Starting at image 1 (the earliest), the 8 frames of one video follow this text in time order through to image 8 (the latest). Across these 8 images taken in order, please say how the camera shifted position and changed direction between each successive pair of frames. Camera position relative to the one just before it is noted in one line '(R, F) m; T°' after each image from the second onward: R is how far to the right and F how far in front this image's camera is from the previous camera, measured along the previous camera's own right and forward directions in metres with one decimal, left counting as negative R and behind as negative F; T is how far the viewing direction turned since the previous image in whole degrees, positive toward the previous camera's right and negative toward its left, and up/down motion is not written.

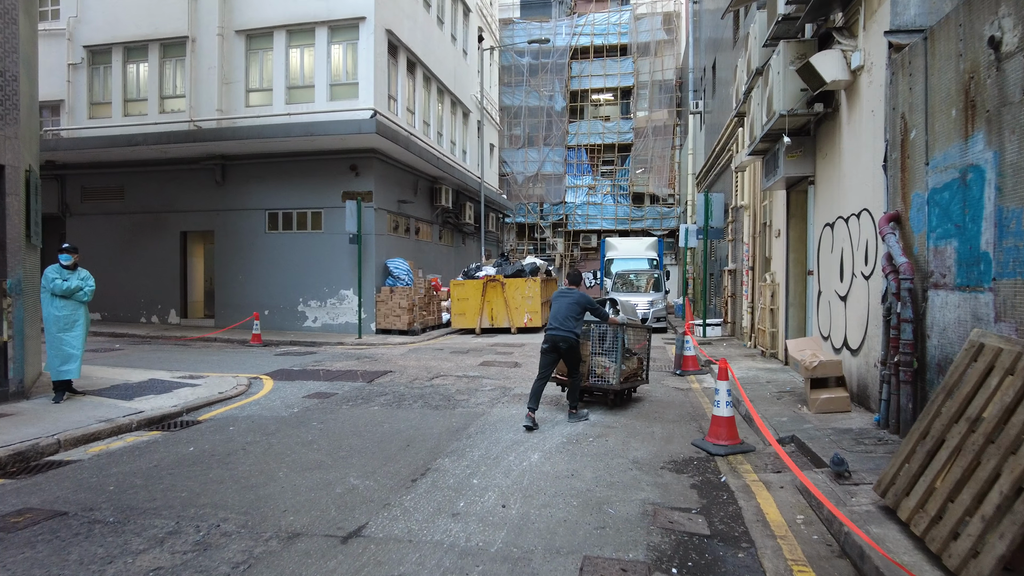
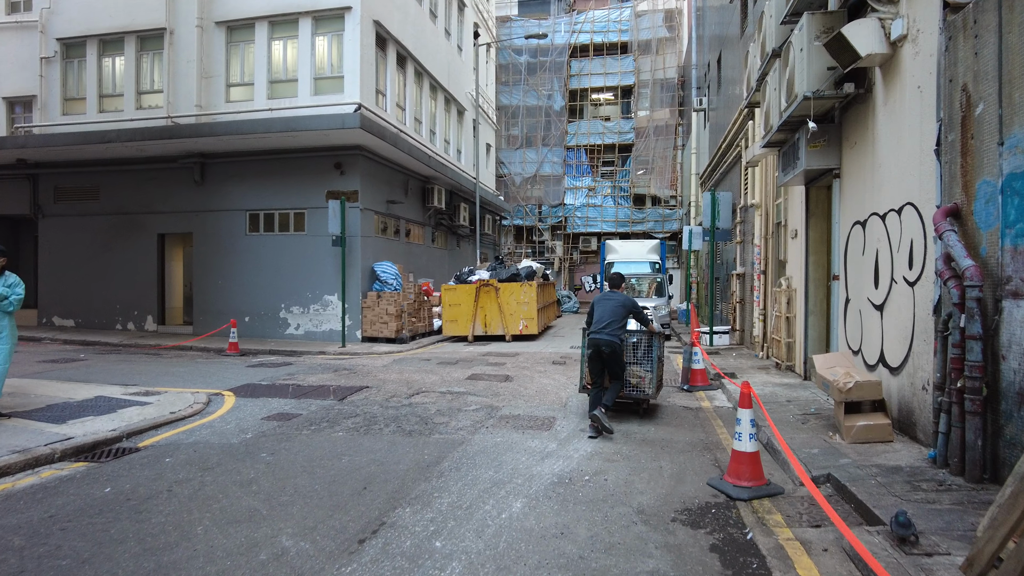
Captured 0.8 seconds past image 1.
(+0.2, +0.9) m; 0°
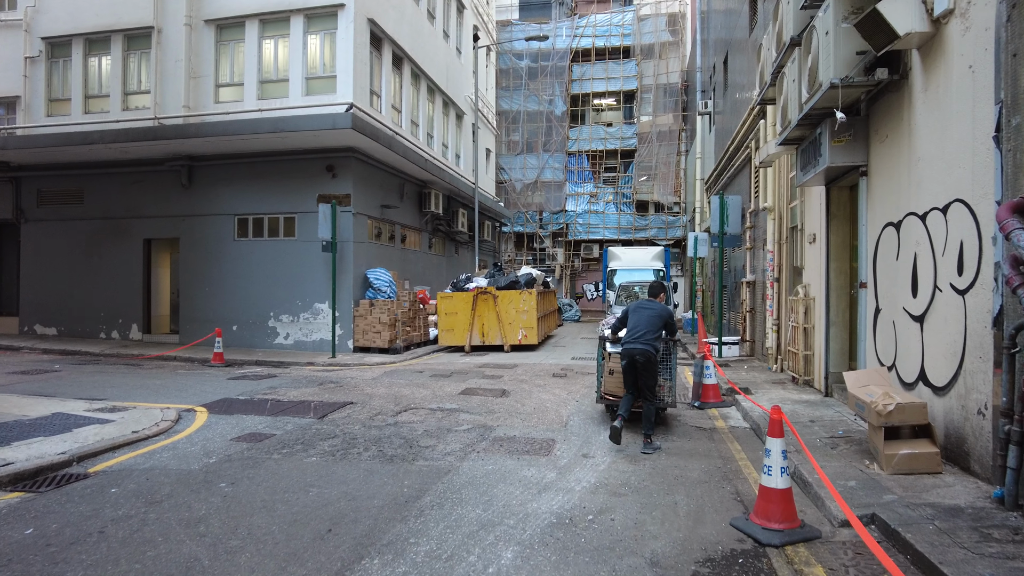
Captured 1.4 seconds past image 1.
(+0.1, +0.6) m; 0°
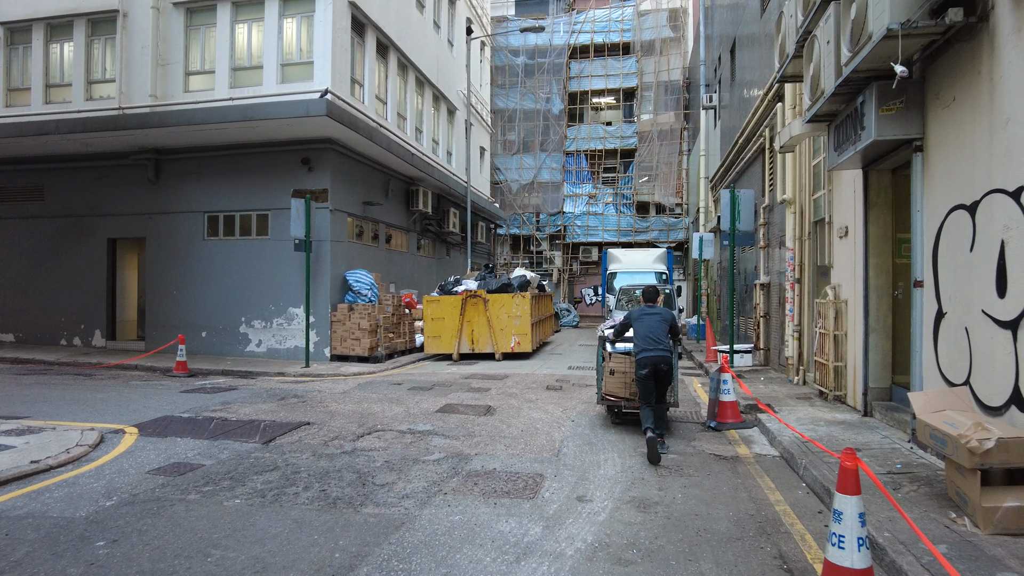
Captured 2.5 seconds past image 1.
(+0.2, +1.2) m; 0°
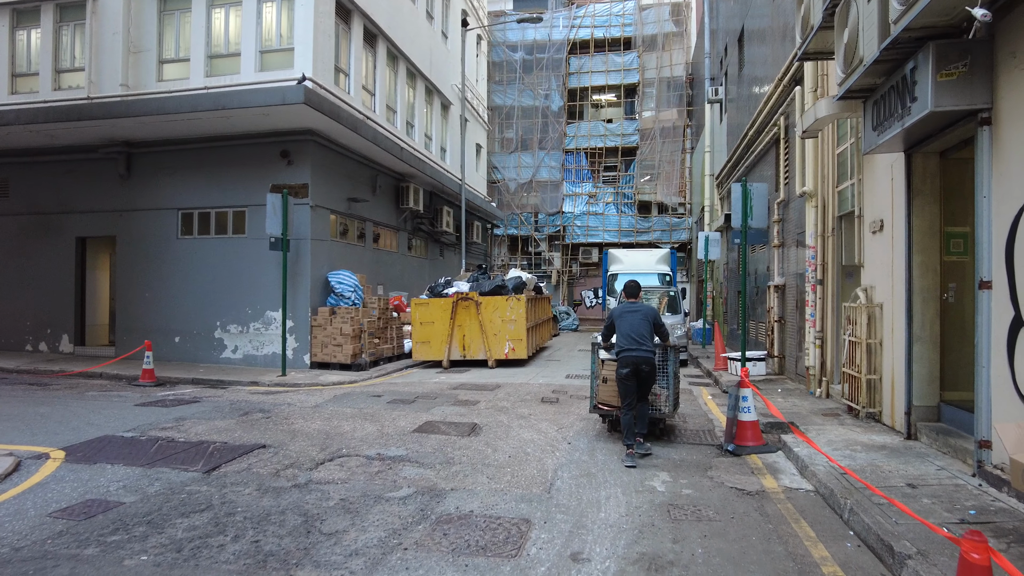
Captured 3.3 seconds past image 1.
(+0.1, +0.9) m; 0°
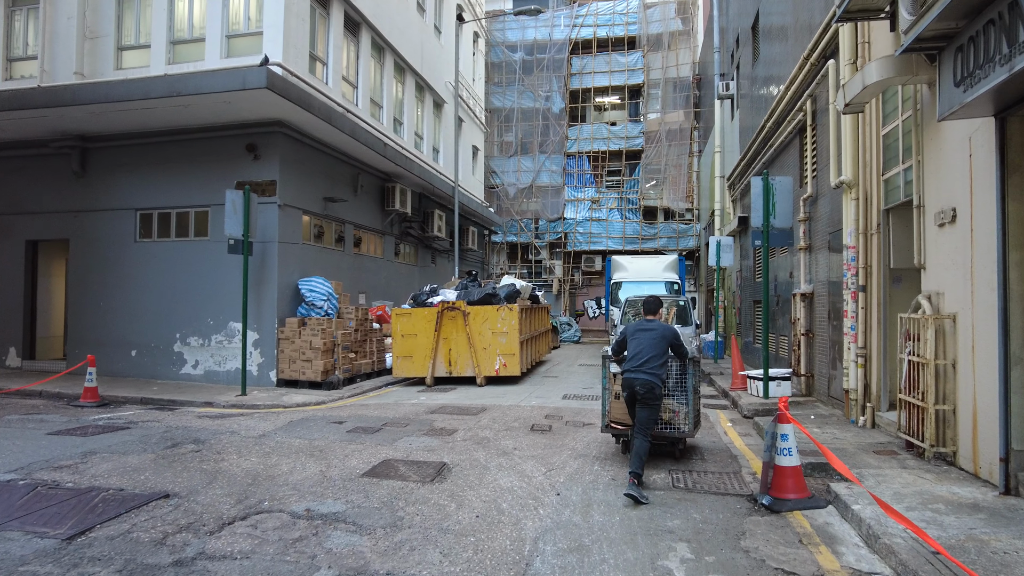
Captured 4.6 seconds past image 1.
(+0.2, +1.3) m; 0°
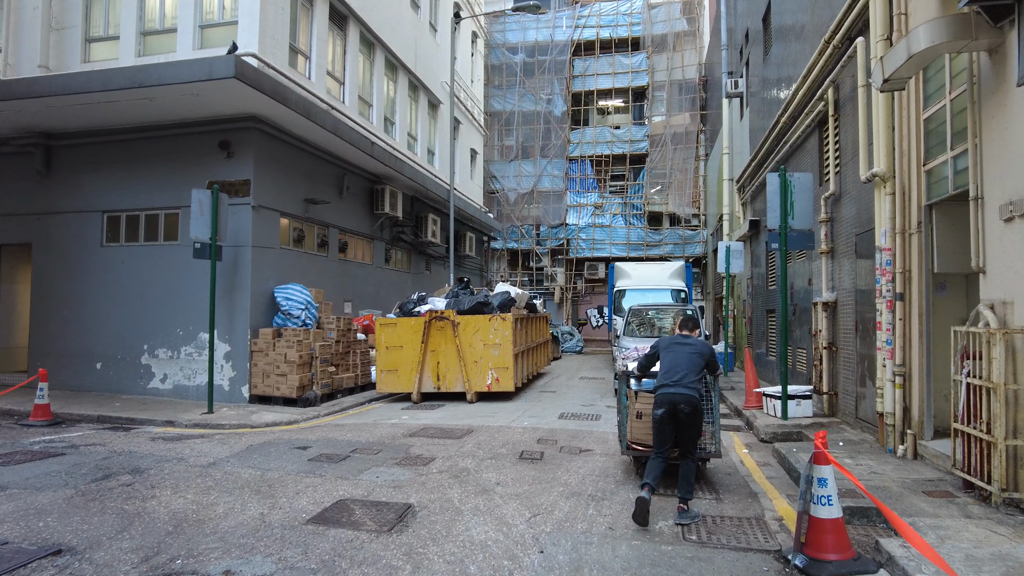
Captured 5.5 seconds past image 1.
(+0.2, +0.9) m; 0°
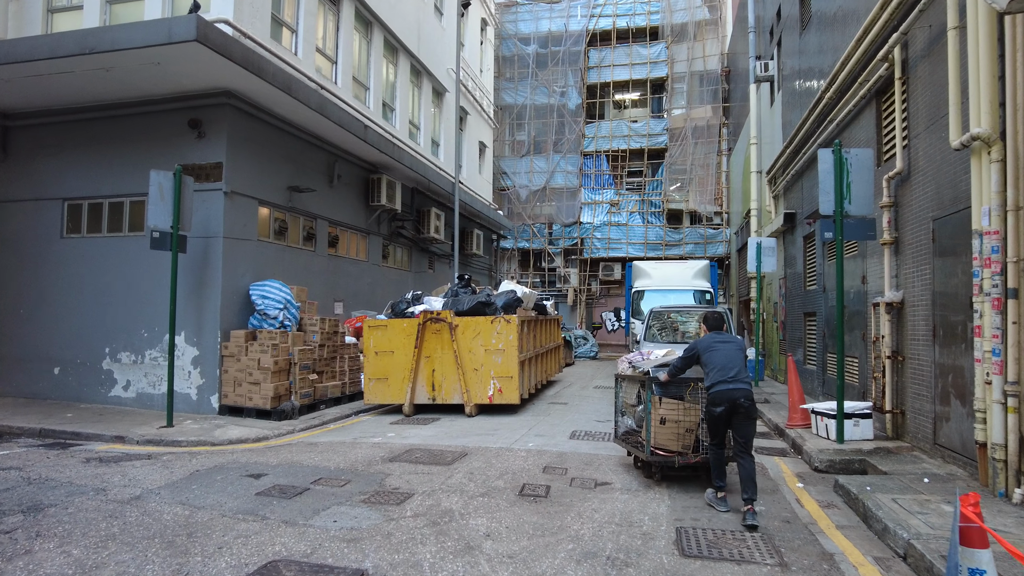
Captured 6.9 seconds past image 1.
(+0.1, +1.3) m; -1°
